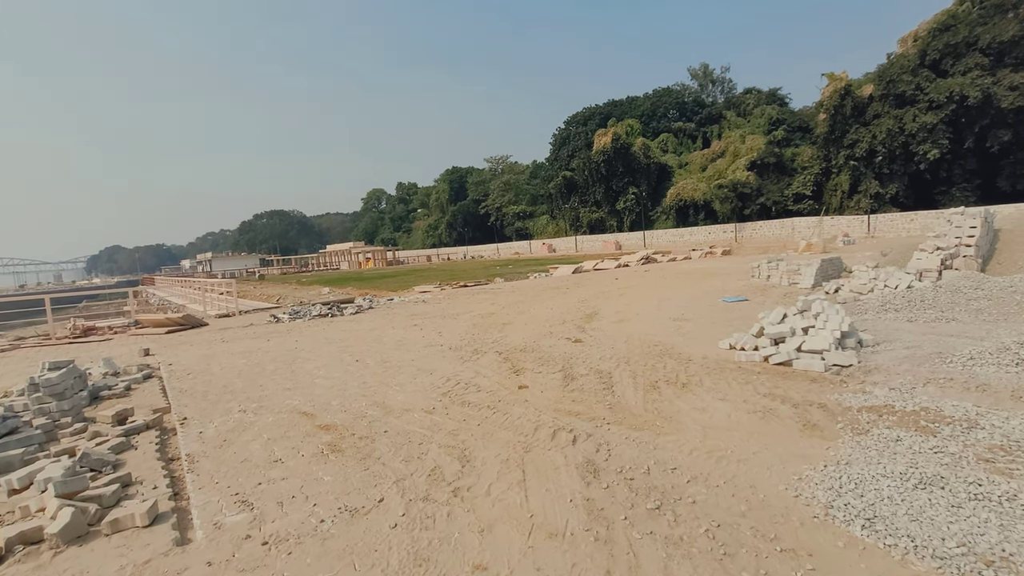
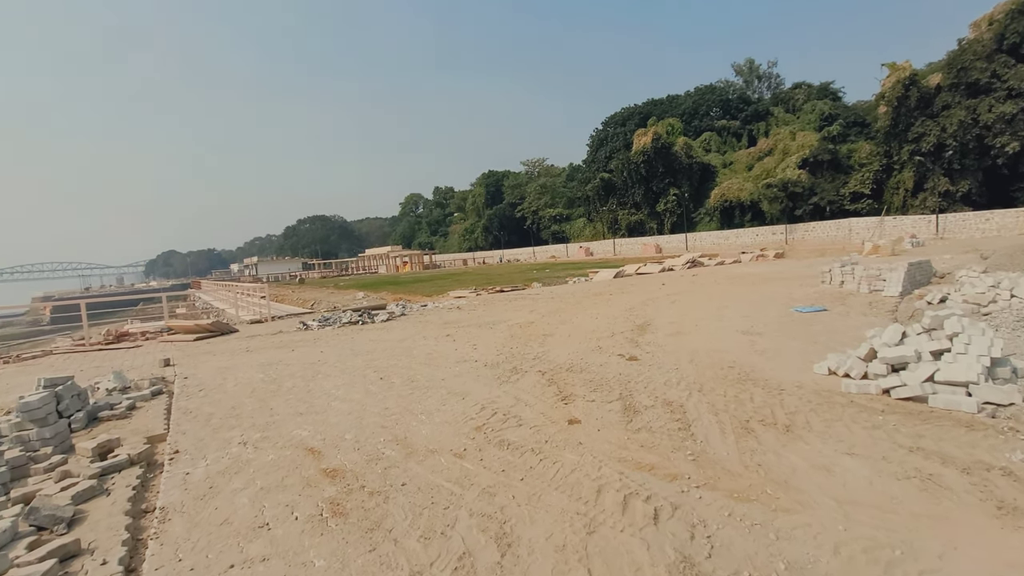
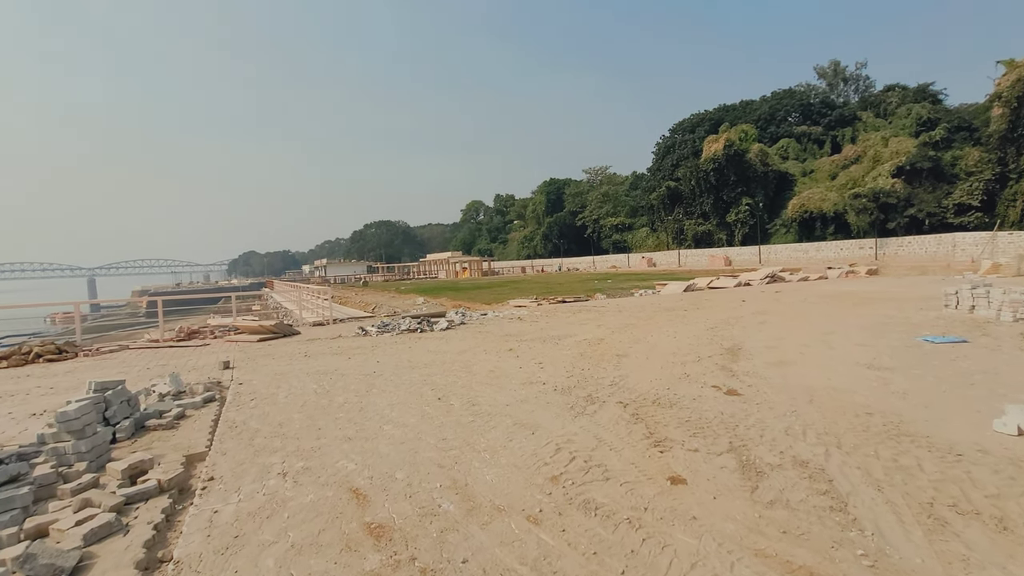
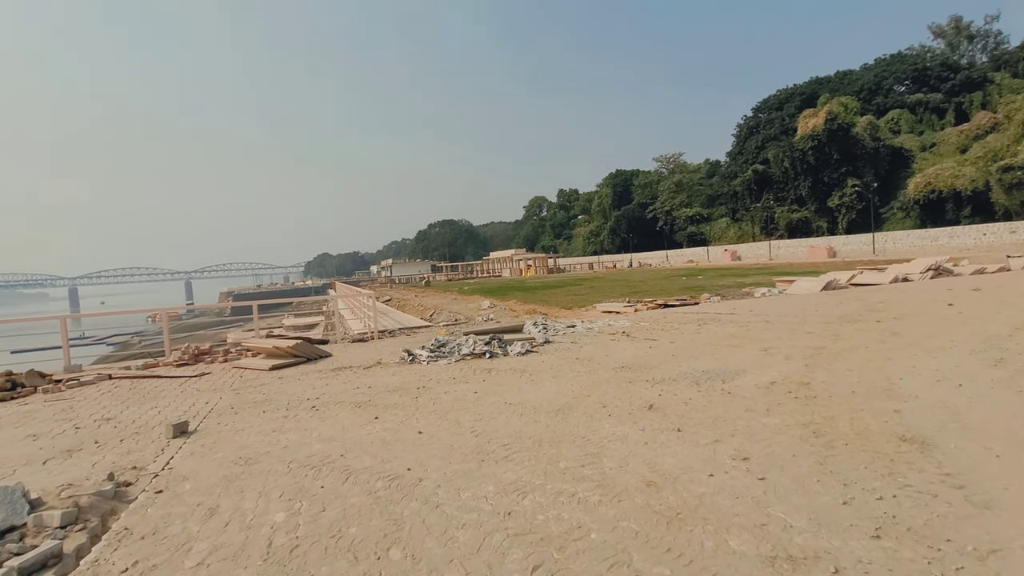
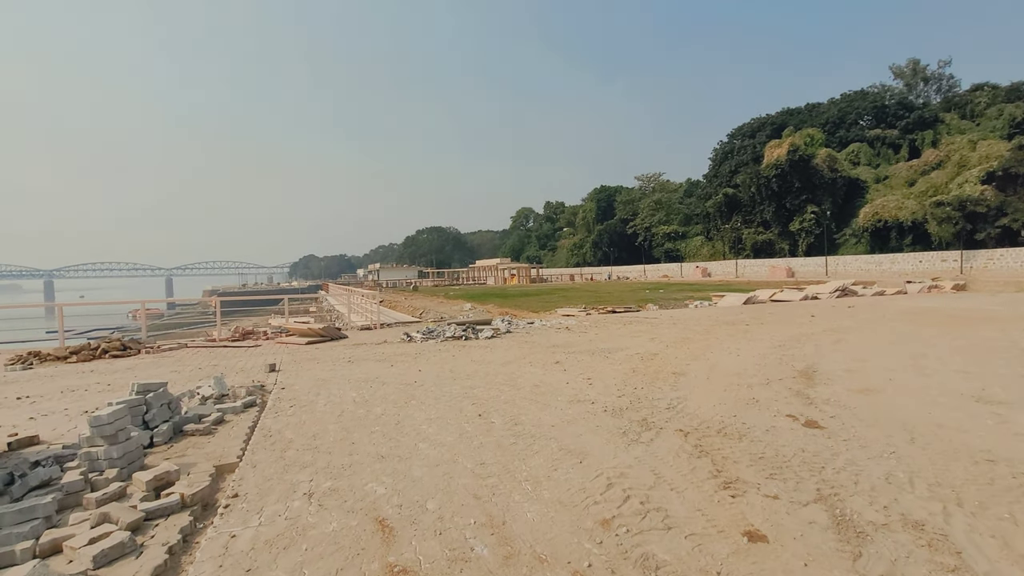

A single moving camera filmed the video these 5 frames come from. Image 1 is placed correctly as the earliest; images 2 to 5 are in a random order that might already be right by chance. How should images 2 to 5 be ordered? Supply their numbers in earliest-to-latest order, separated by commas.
2, 3, 5, 4
